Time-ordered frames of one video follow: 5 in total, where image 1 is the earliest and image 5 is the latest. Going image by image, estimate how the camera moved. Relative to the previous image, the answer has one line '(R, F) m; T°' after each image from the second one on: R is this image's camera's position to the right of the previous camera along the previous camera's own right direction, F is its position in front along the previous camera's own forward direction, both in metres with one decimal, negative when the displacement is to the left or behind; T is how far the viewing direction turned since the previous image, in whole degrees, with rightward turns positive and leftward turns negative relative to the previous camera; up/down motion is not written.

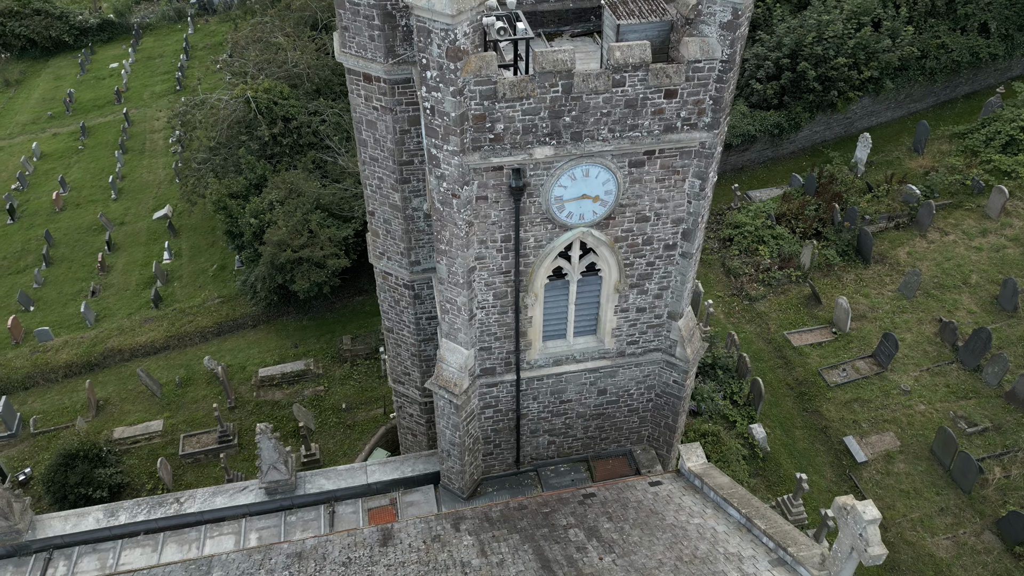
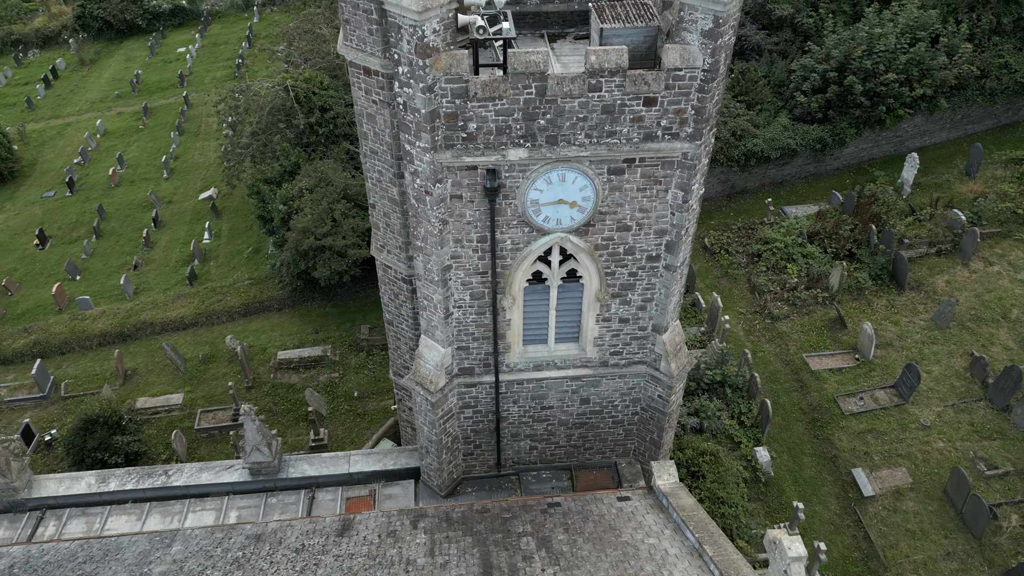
(+1.4, +0.2) m; -5°
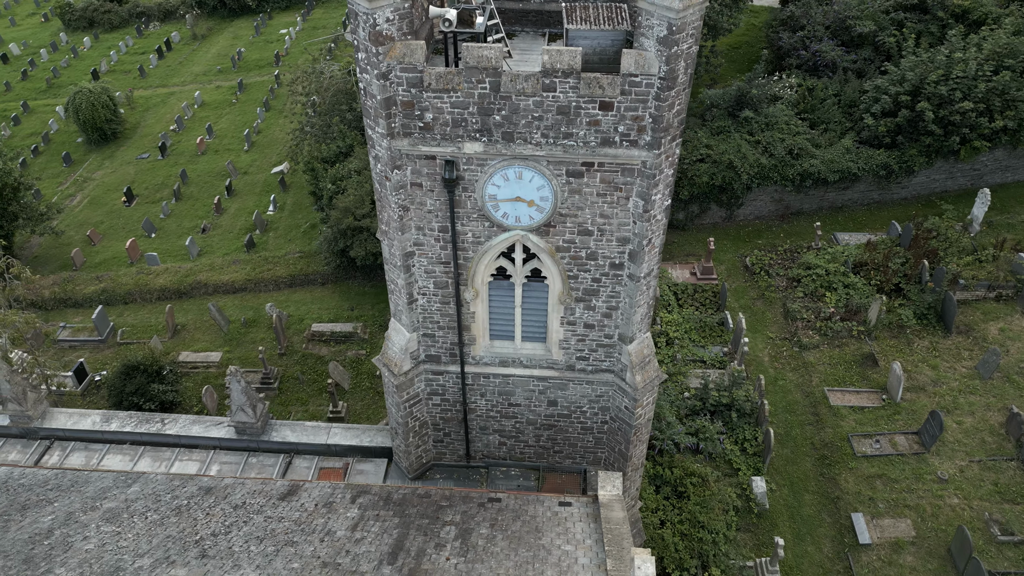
(+2.3, +0.1) m; -7°
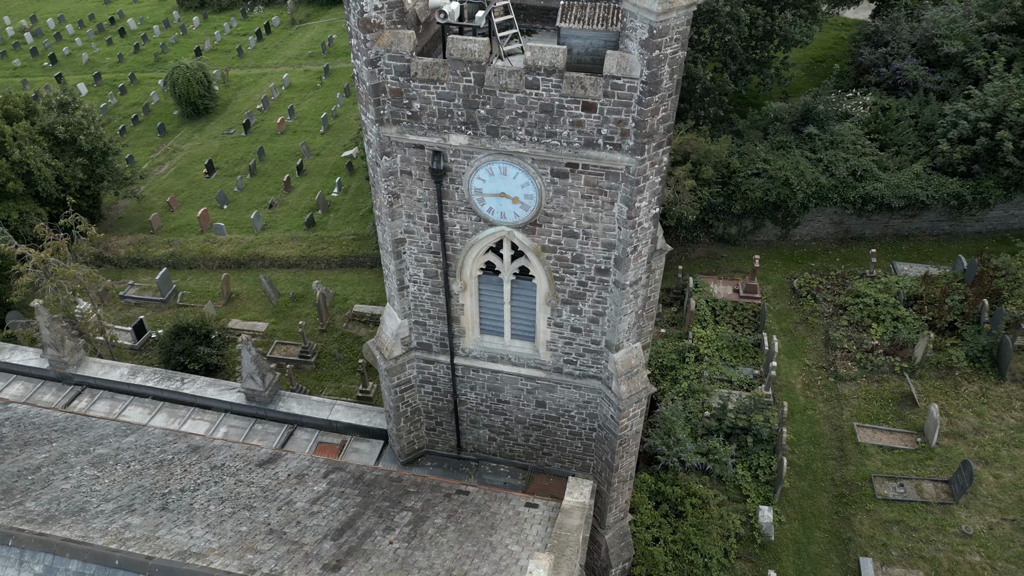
(+1.7, +0.1) m; -7°
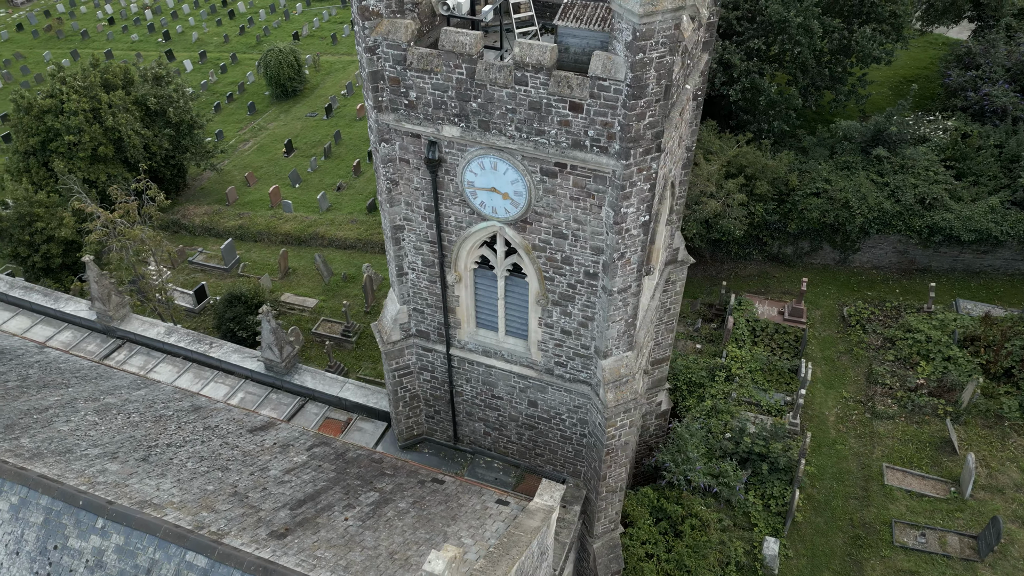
(+1.6, +0.1) m; -7°
